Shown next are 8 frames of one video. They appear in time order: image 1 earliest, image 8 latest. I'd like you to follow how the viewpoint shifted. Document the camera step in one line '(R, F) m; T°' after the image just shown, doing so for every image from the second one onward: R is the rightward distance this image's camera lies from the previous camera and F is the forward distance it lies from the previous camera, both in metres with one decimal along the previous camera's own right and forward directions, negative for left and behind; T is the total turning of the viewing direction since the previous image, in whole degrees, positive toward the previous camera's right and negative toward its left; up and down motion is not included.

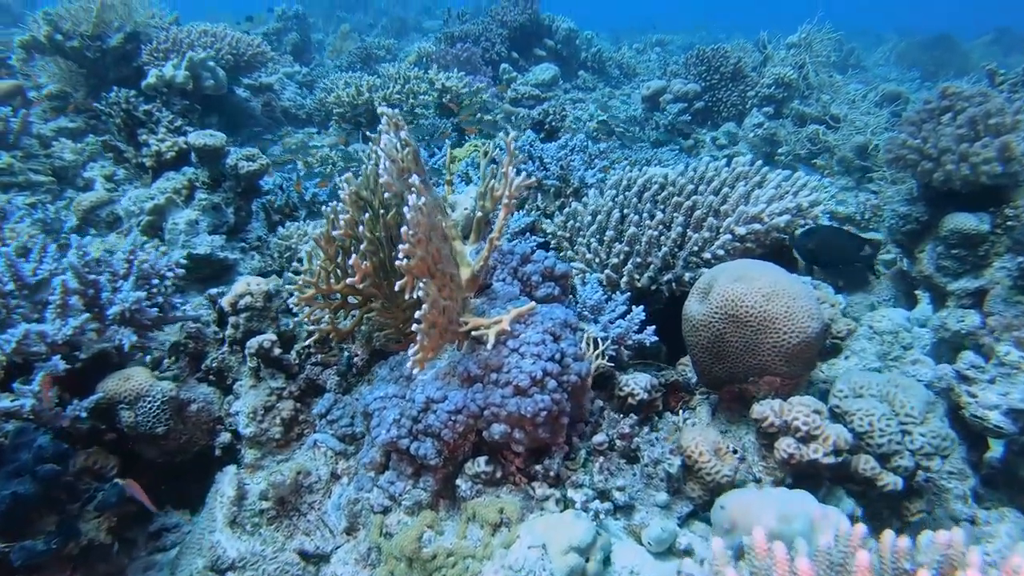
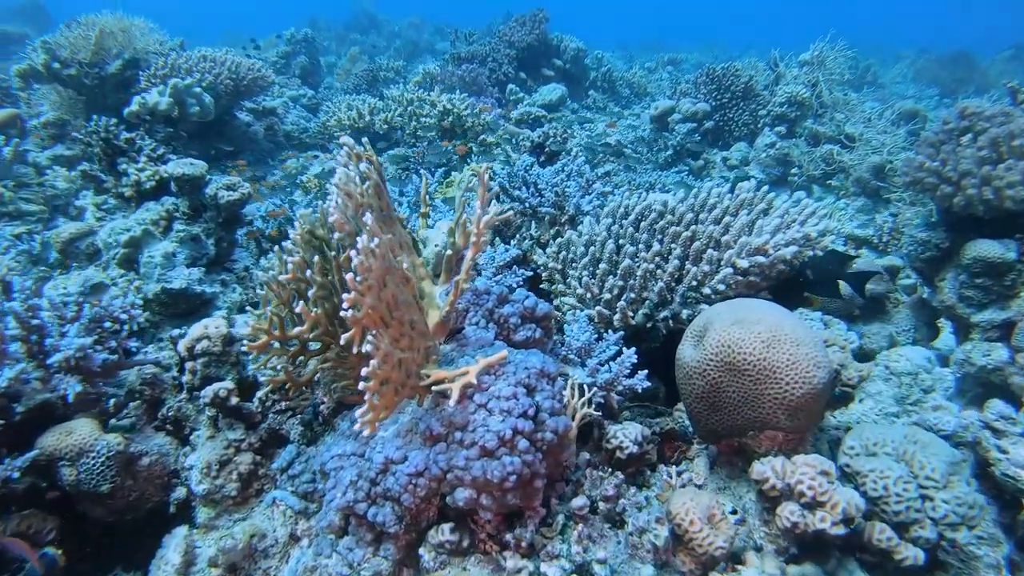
(+0.2, +0.3) m; -1°
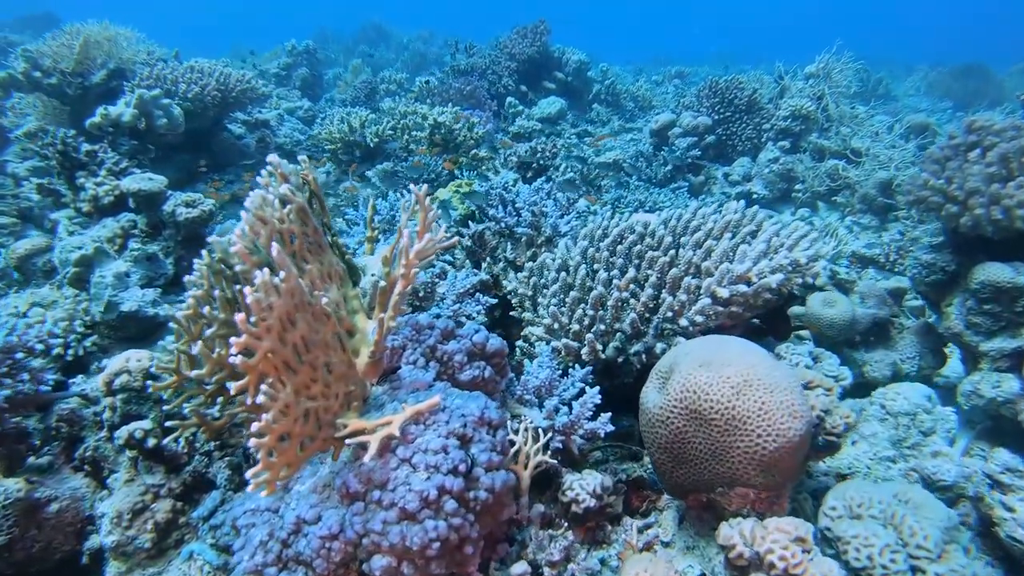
(+0.3, +0.3) m; -1°
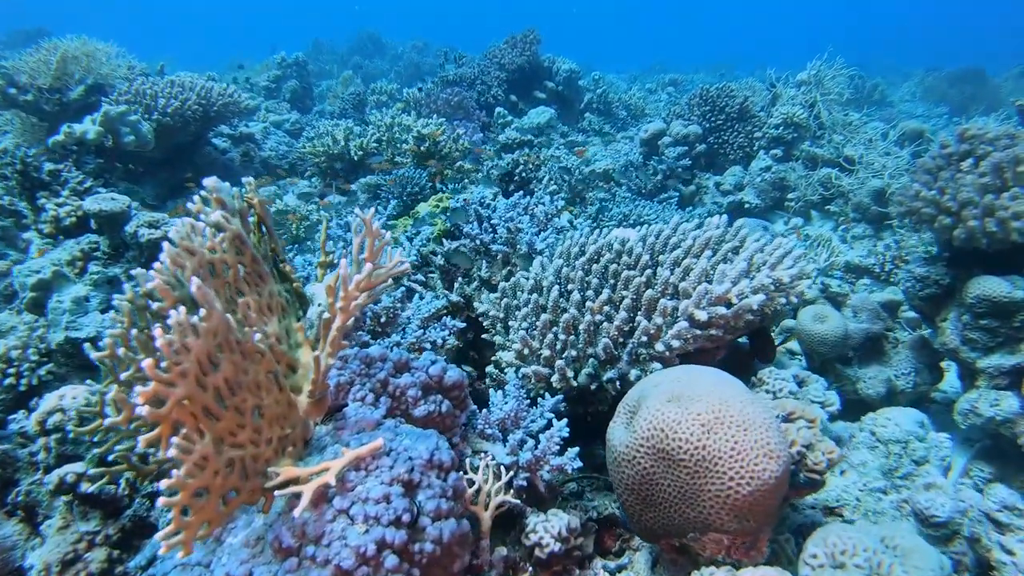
(+0.2, +0.2) m; 0°
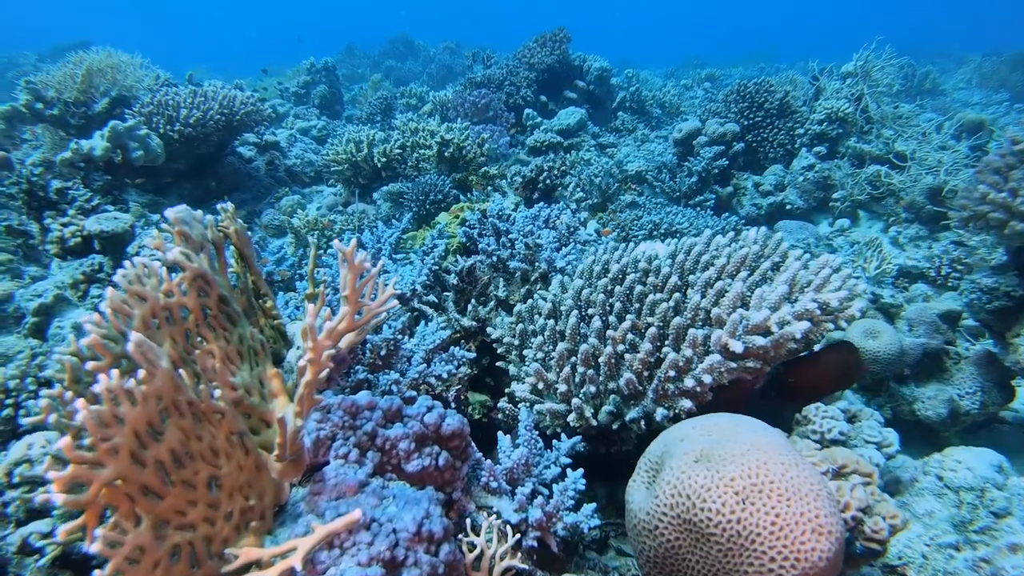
(+0.1, +0.3) m; -3°
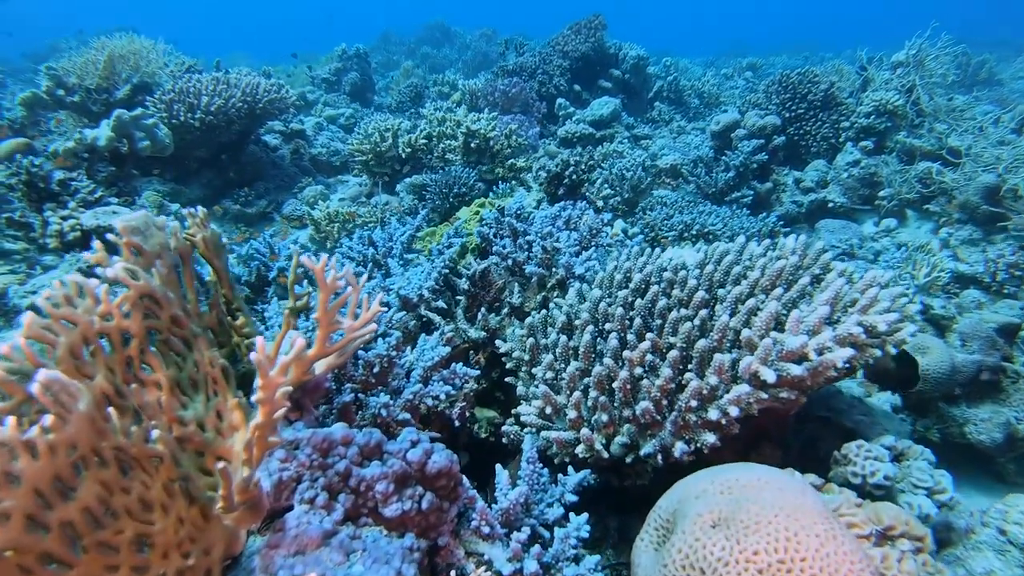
(+0.1, +0.3) m; -3°
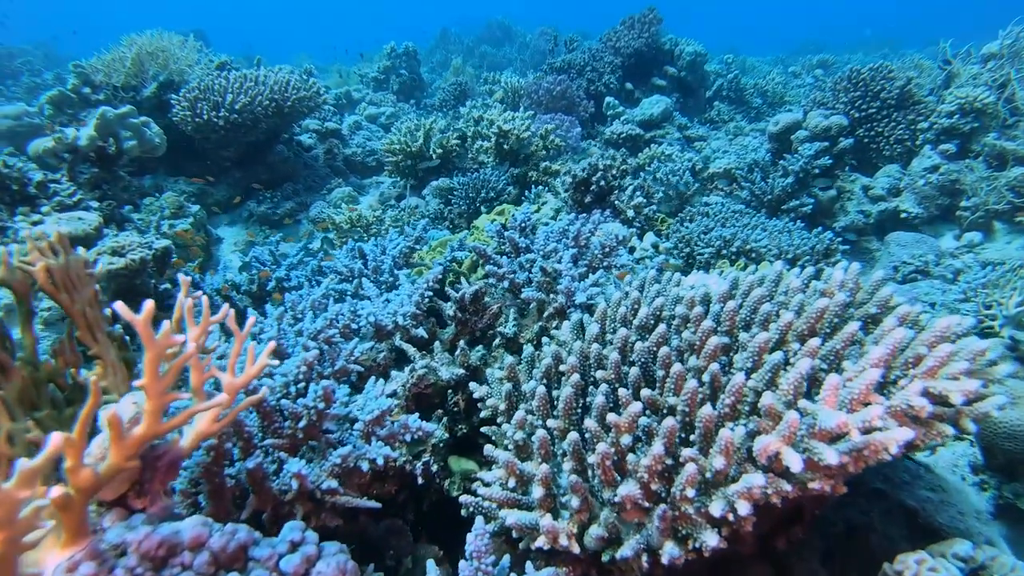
(+0.3, +0.6) m; -5°
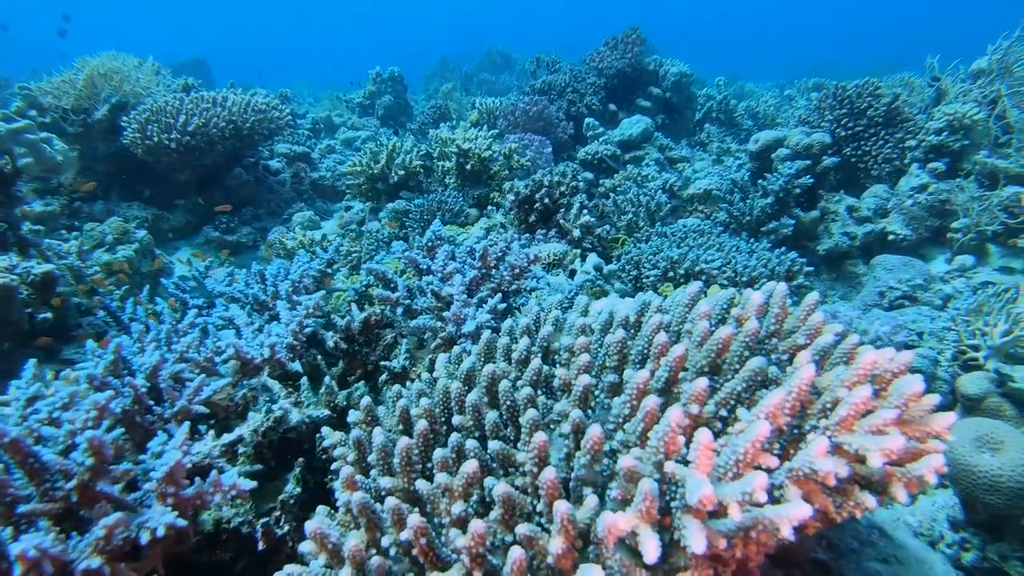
(+0.5, +0.4) m; -1°
